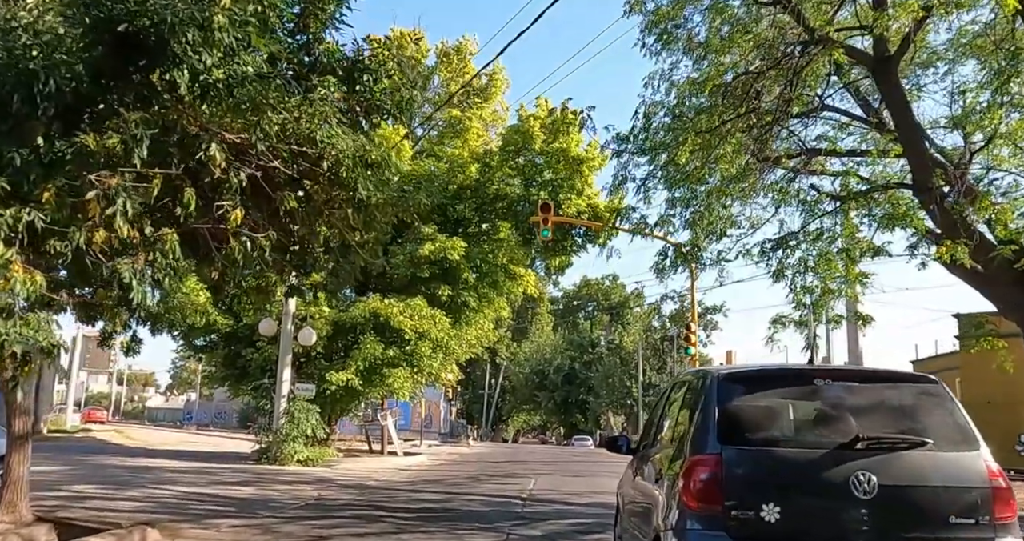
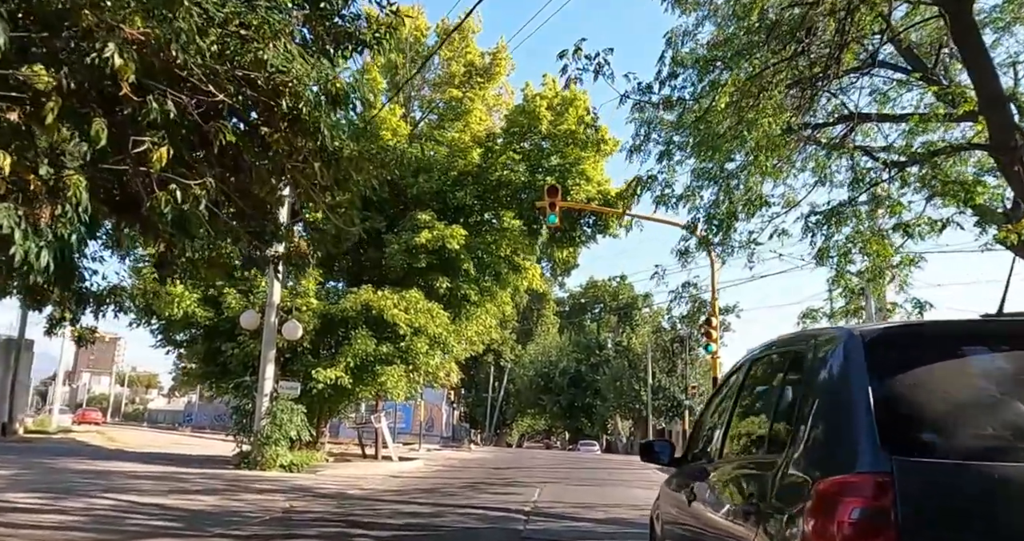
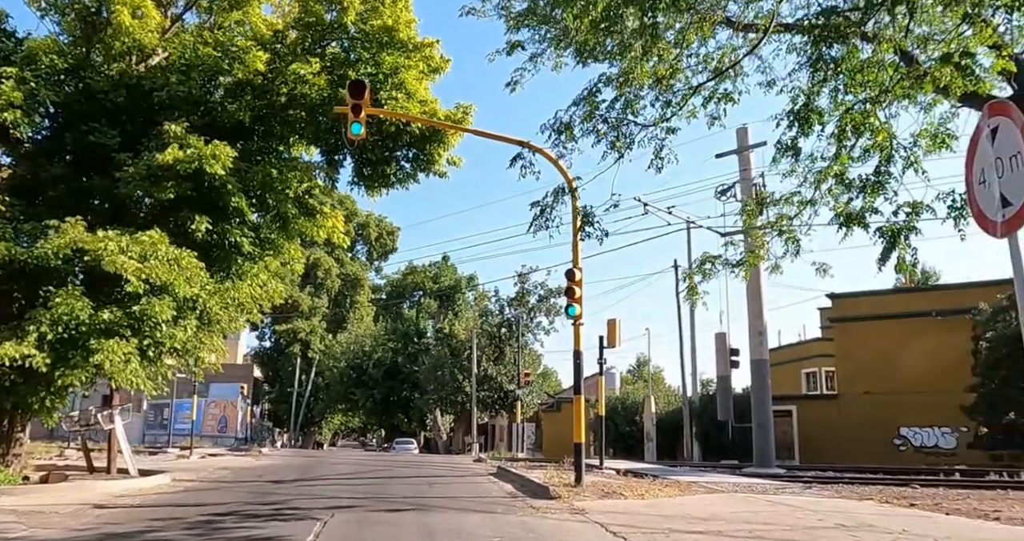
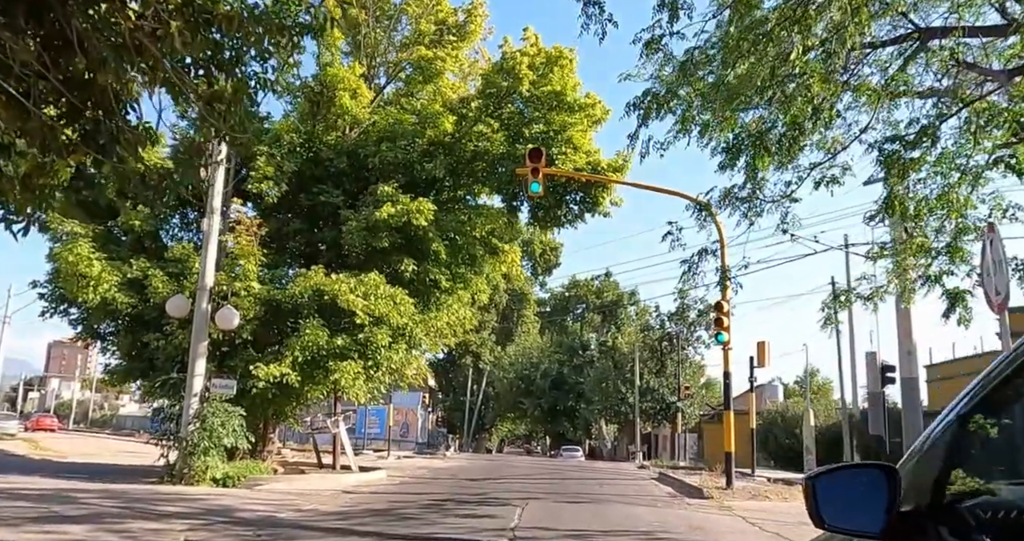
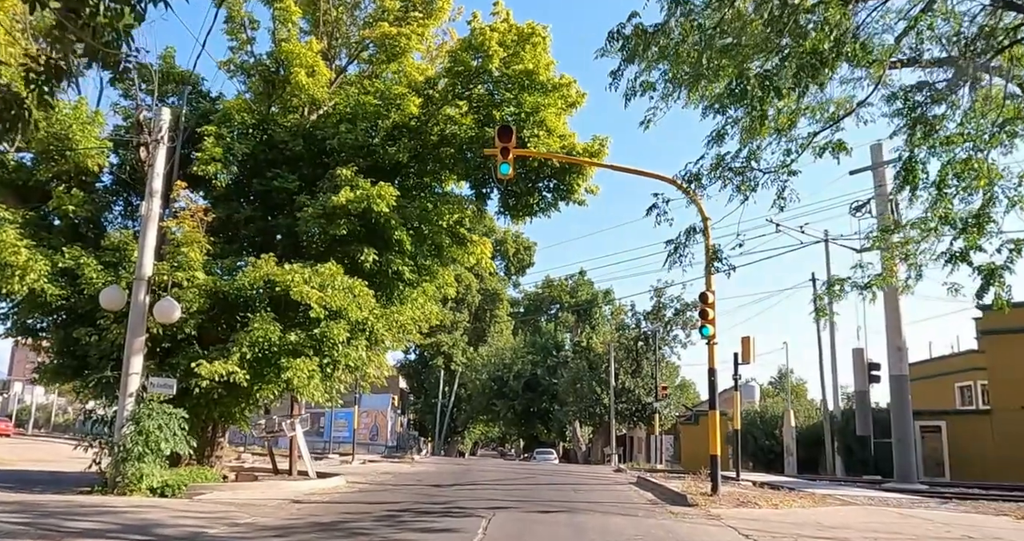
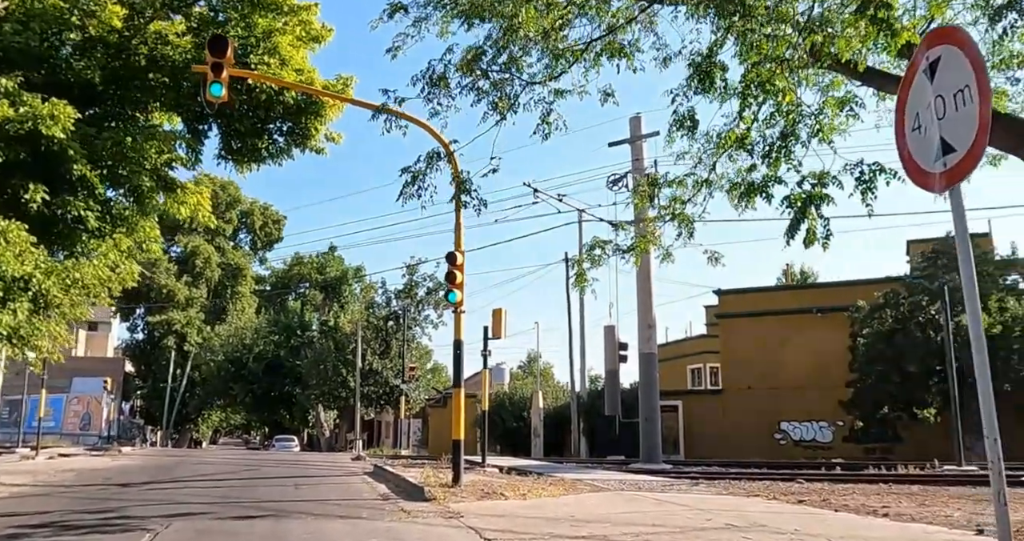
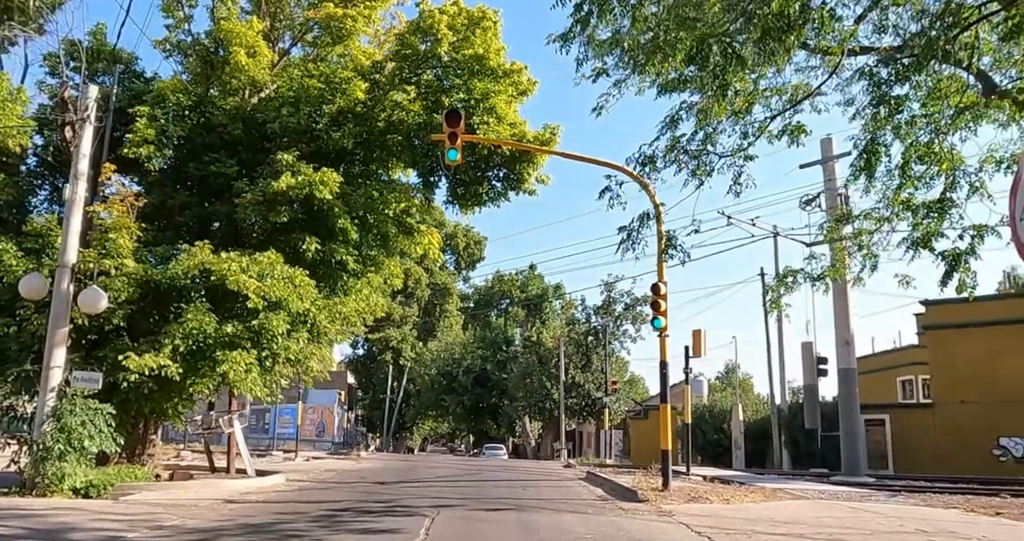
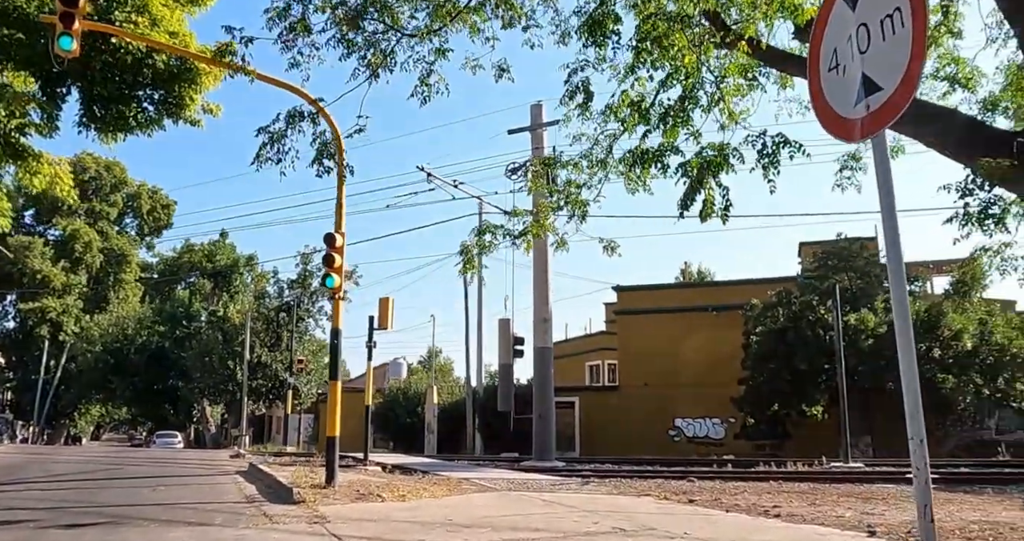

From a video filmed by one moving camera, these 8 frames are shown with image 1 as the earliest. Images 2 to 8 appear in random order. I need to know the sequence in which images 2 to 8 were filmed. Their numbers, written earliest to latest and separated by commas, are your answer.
2, 4, 5, 7, 3, 6, 8
